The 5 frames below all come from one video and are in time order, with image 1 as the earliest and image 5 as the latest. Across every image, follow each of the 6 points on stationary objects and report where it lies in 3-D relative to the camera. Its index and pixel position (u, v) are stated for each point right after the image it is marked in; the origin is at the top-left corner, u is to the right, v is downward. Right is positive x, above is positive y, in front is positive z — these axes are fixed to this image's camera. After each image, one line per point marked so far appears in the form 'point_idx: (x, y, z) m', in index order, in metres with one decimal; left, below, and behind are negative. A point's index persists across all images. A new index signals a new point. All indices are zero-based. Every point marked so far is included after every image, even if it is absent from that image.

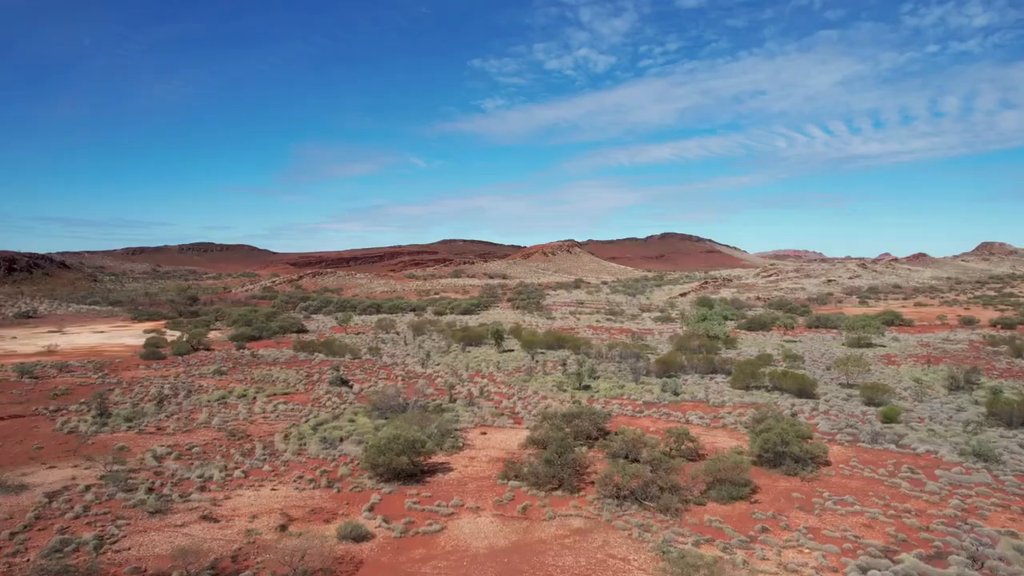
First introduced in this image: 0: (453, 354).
0: (-2.4, -2.8, +19.9) m
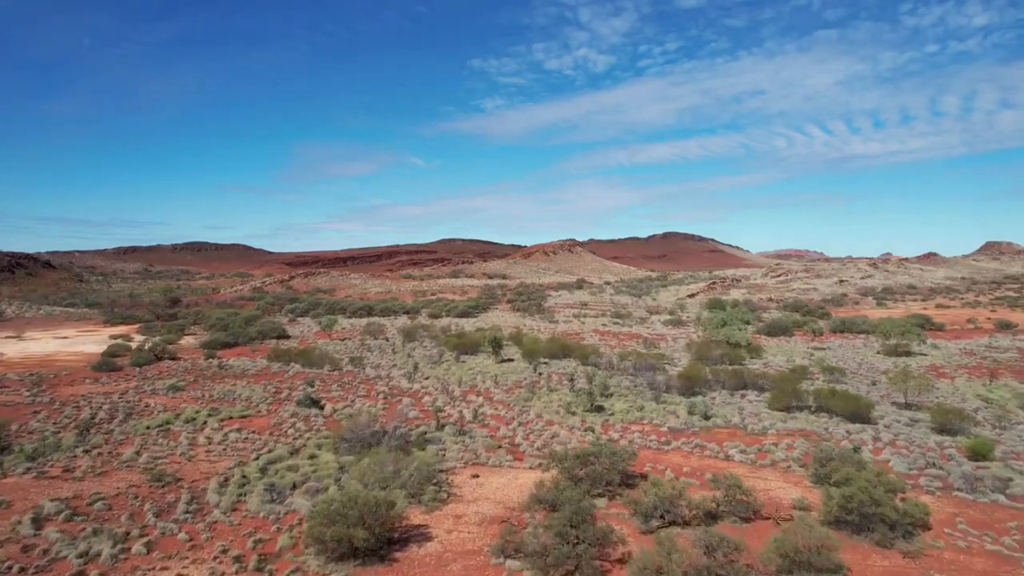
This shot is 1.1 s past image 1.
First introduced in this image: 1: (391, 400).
0: (-2.4, -2.8, +17.7) m
1: (-3.4, -3.1, +13.6) m
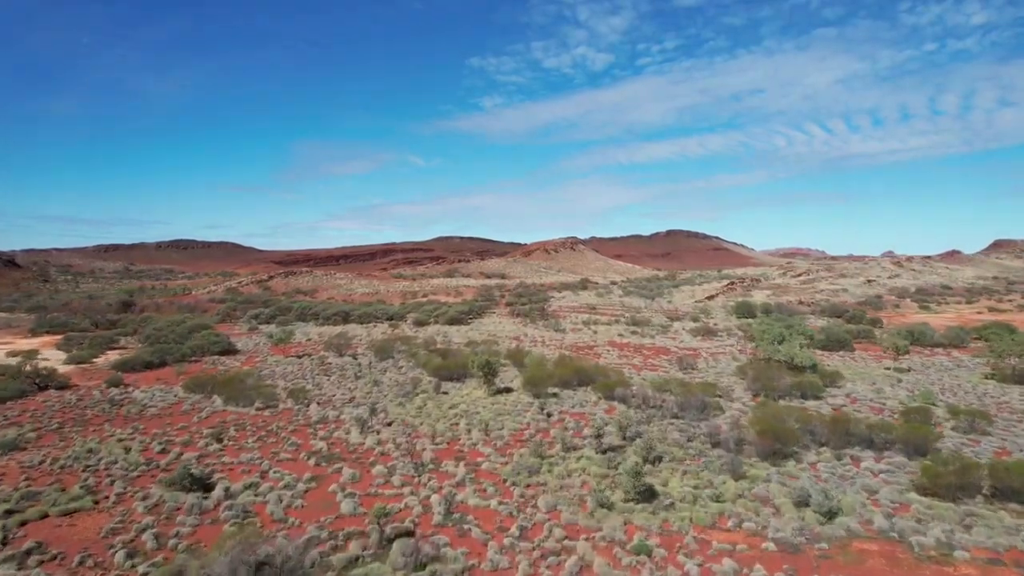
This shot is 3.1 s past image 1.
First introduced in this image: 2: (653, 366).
0: (-2.5, -3.0, +13.0) m
1: (-3.4, -3.3, +8.9) m
2: (+5.0, -2.8, +17.1) m
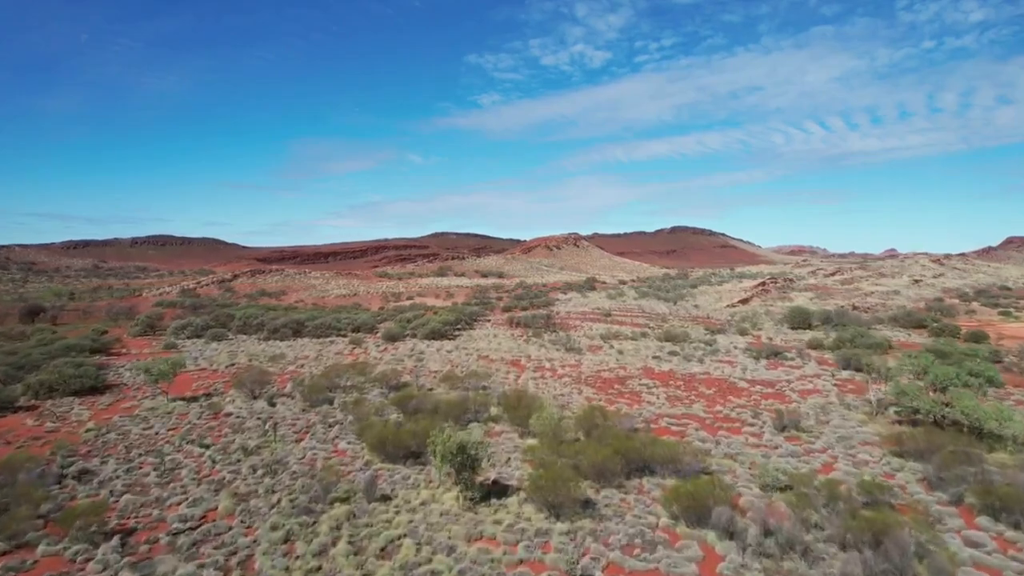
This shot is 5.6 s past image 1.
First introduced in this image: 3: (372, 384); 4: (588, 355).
0: (-2.6, -3.3, +6.6) m
1: (-3.5, -3.6, +2.5) m
2: (+4.9, -3.0, +10.7) m
3: (-4.2, -2.7, +14.4) m
4: (+3.0, -2.6, +18.8) m
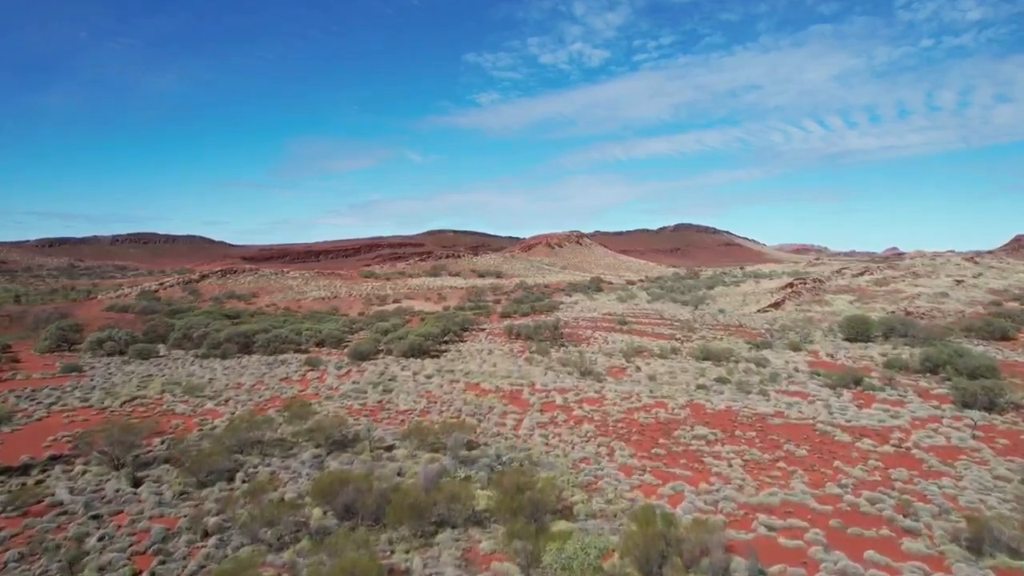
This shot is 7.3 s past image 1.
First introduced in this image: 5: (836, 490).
0: (-2.6, -3.5, +2.1) m
1: (-3.5, -3.9, -2.0) m
2: (+4.9, -3.2, +6.2) m
3: (-4.2, -2.9, +9.8) m
4: (+2.9, -2.8, +14.3) m
5: (+5.3, -3.2, +8.0) m
